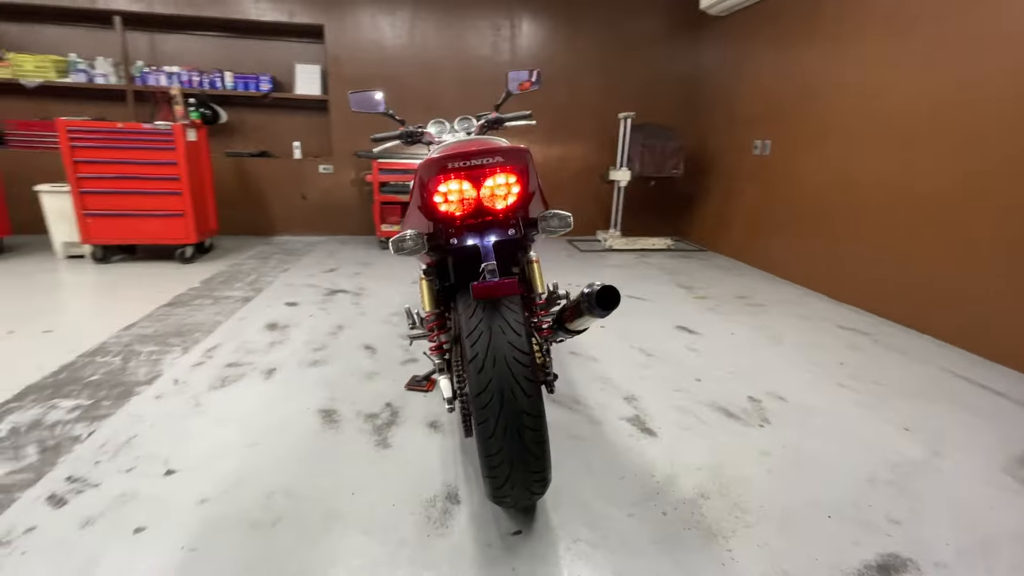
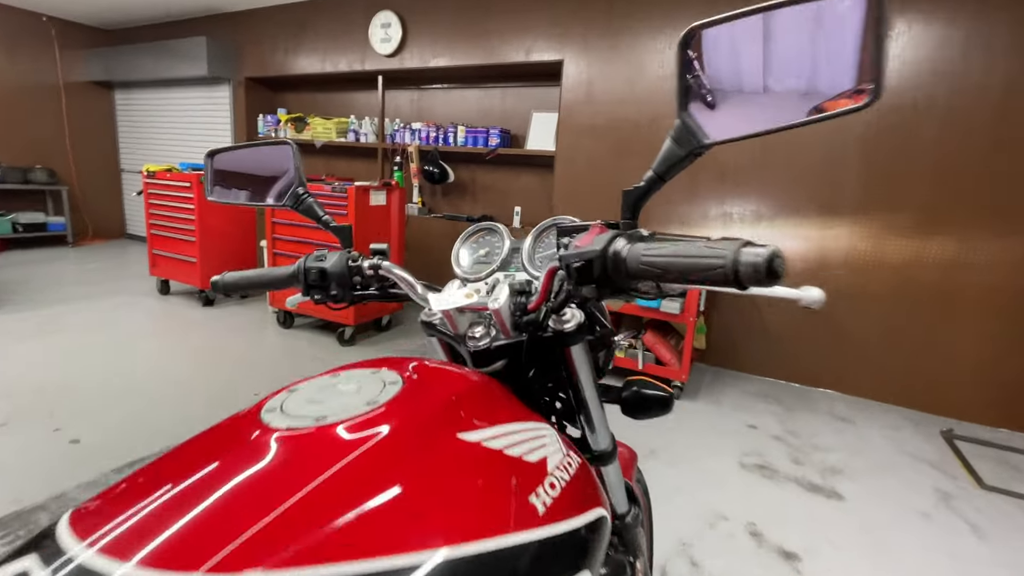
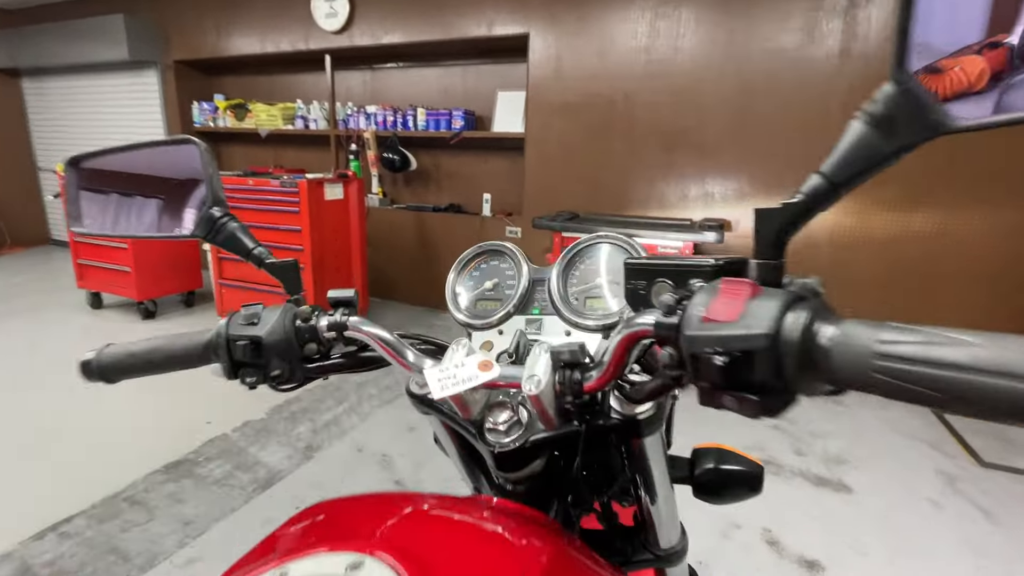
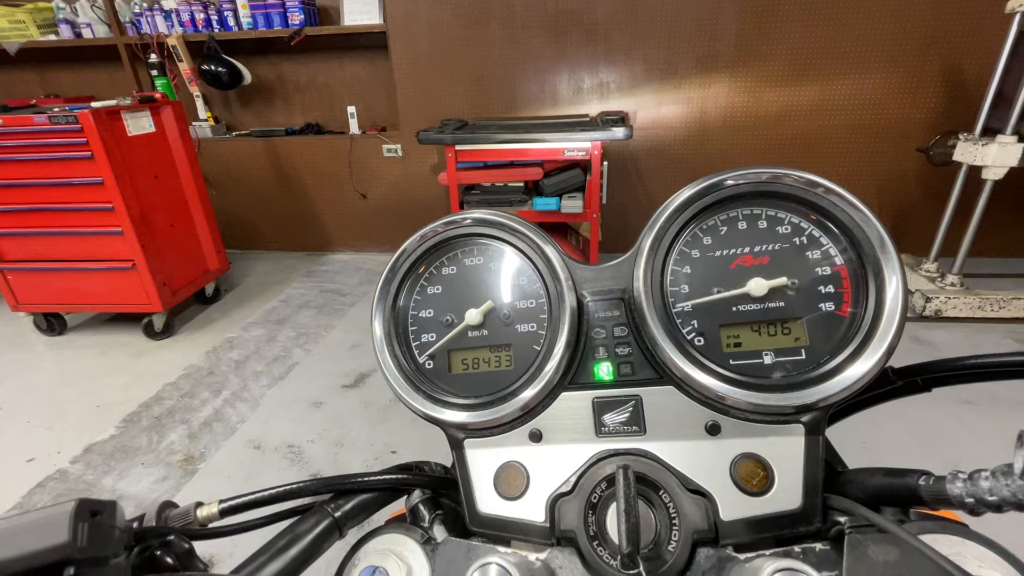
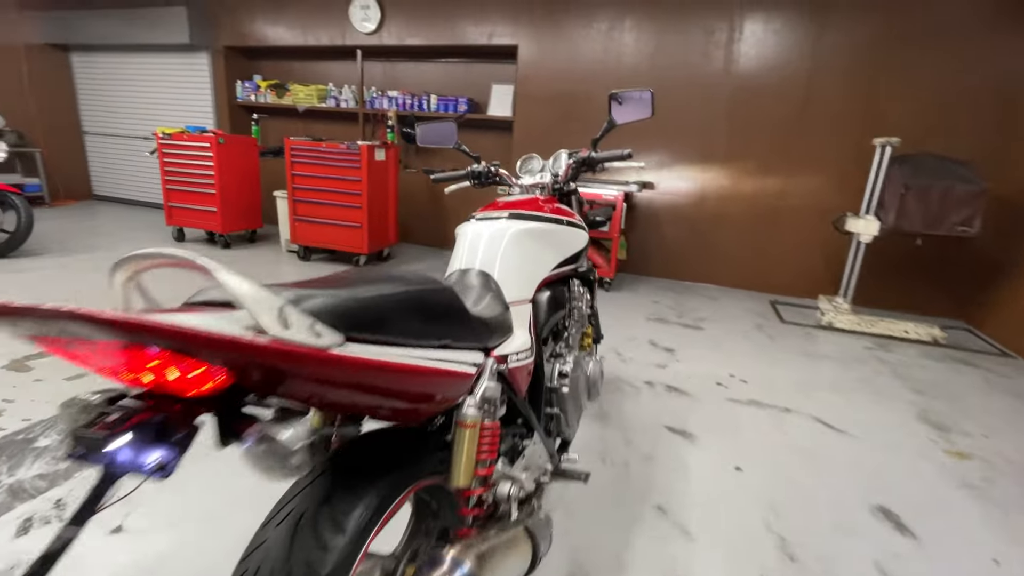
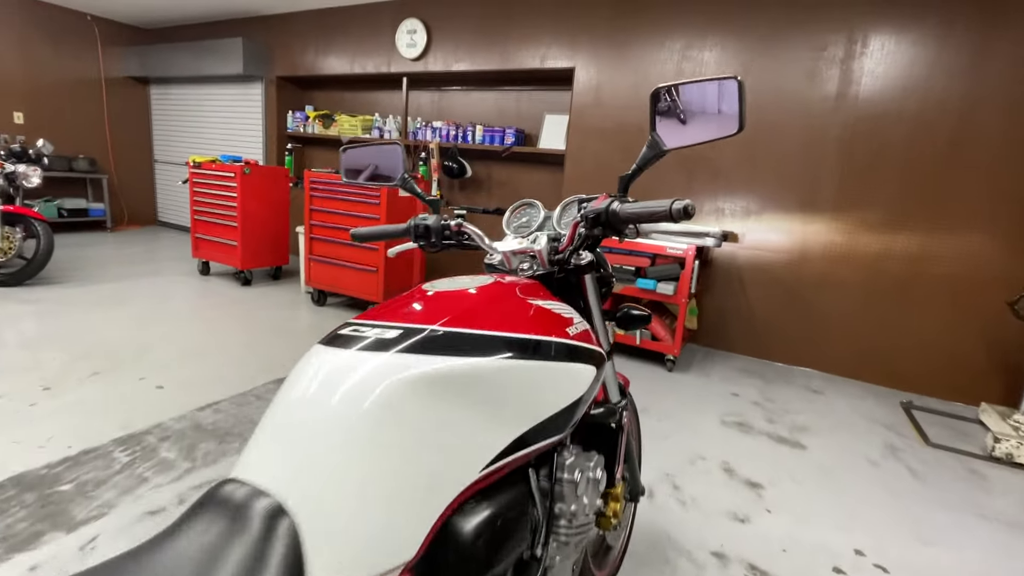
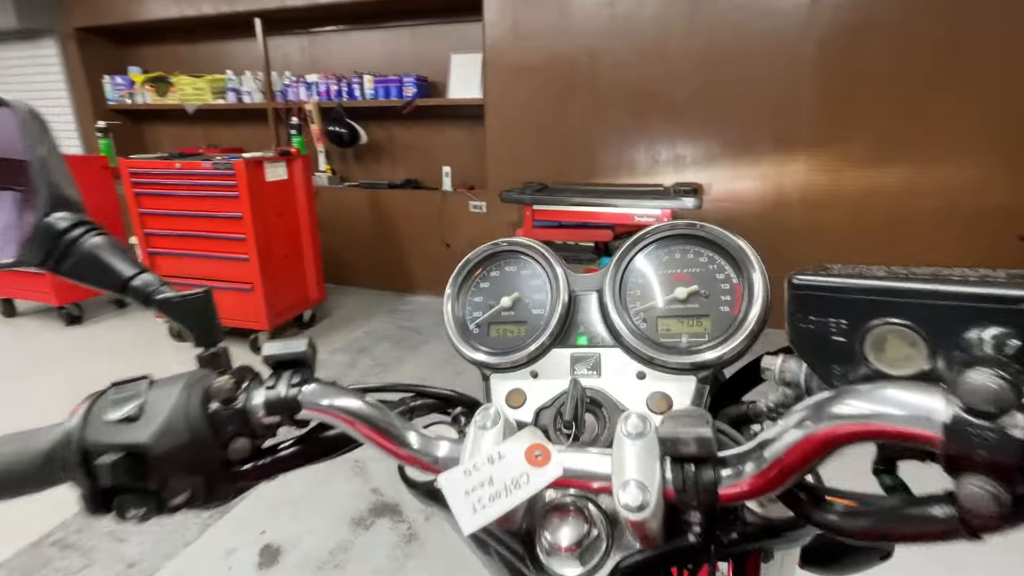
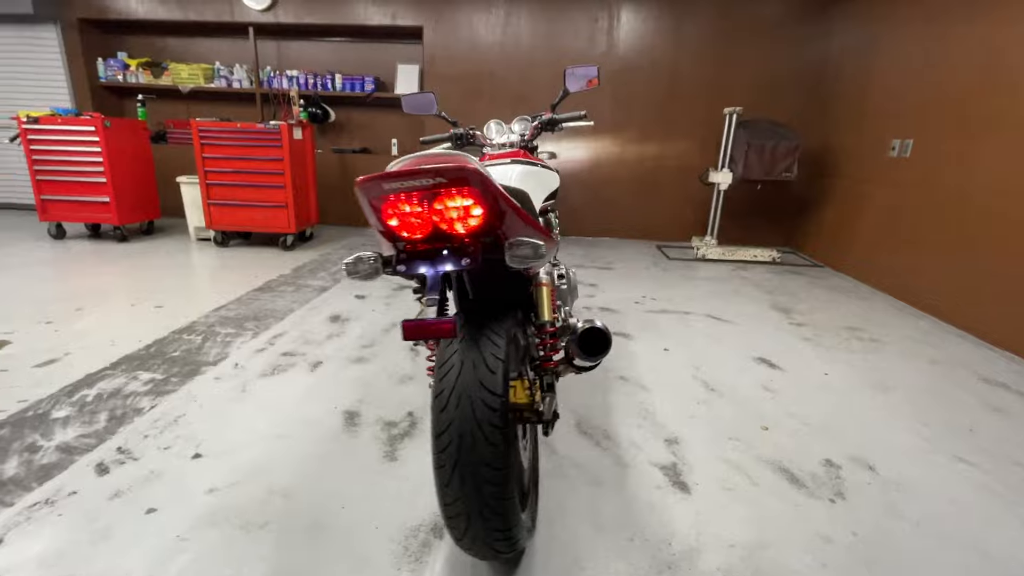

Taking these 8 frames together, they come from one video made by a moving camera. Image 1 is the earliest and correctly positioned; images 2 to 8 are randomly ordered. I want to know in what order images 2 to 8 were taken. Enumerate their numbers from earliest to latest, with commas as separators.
8, 5, 6, 2, 3, 7, 4
